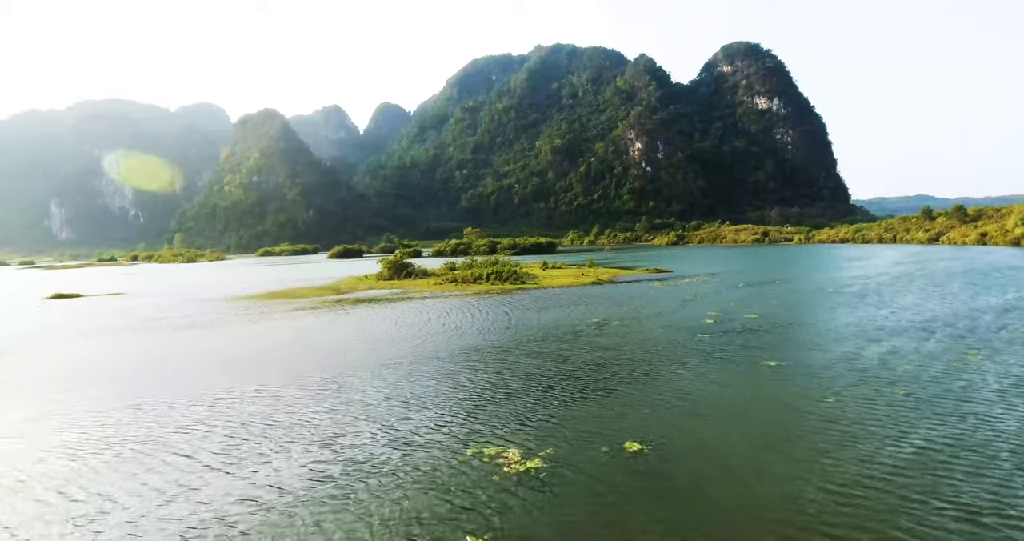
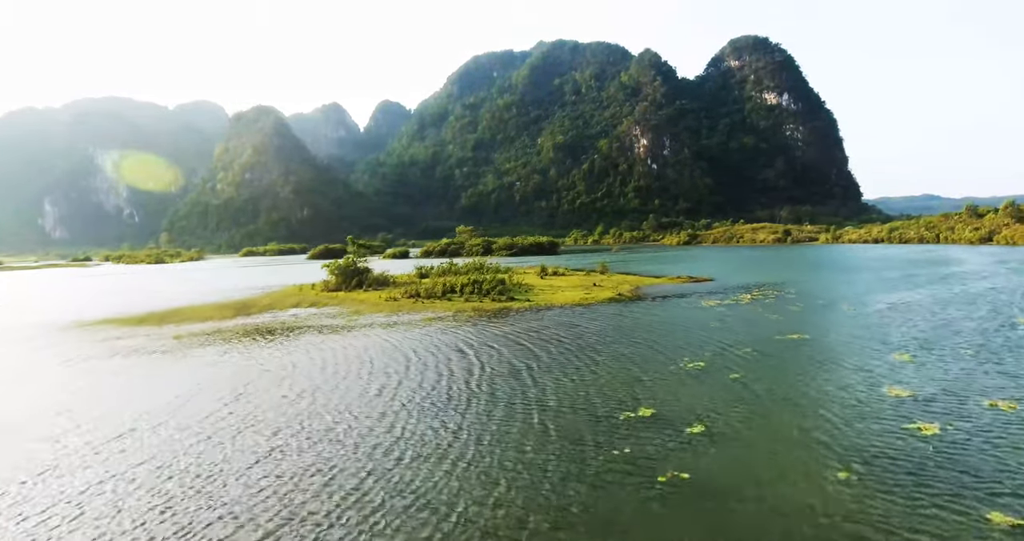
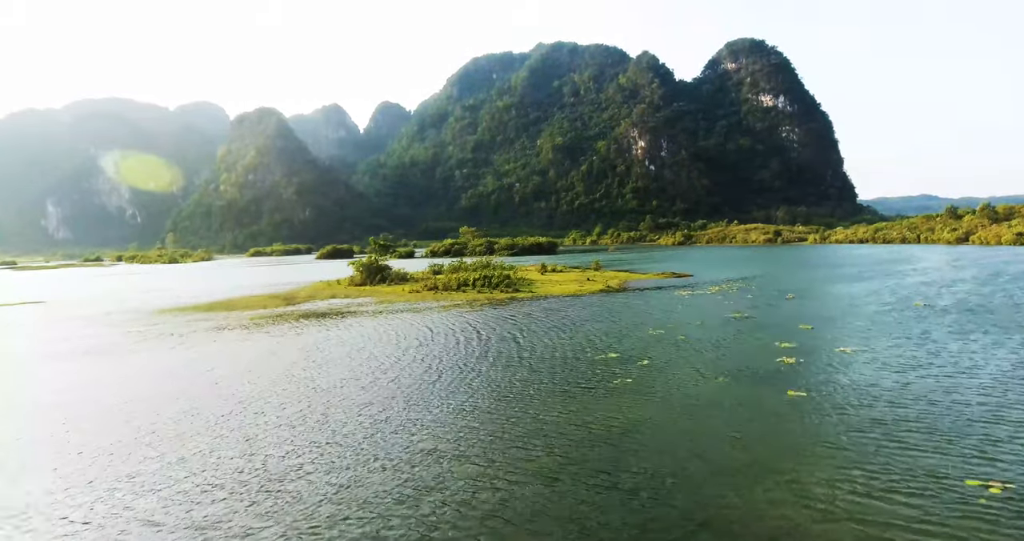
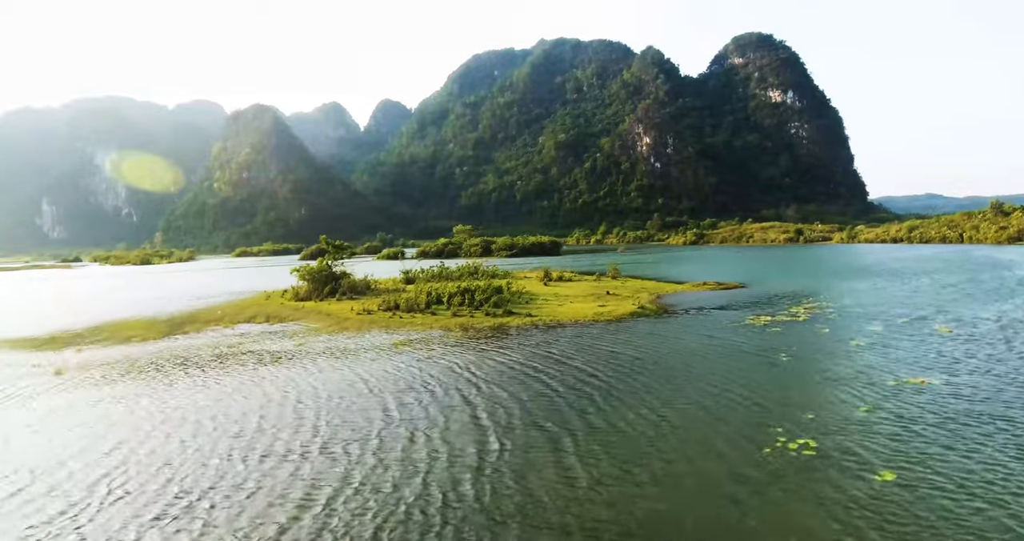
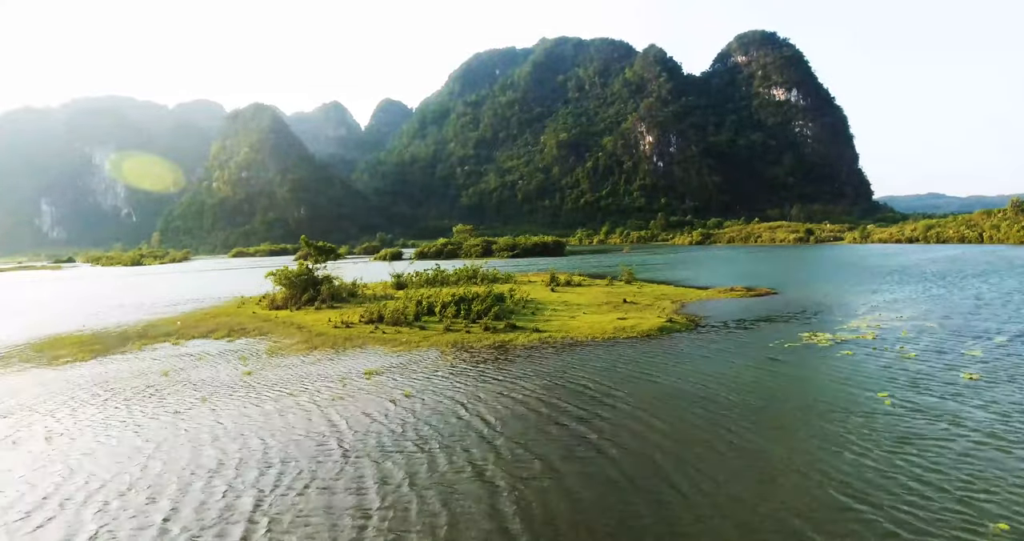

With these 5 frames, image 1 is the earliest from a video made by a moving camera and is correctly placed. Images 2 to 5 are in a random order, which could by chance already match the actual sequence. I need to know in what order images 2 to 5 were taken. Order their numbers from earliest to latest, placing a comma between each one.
3, 2, 4, 5
